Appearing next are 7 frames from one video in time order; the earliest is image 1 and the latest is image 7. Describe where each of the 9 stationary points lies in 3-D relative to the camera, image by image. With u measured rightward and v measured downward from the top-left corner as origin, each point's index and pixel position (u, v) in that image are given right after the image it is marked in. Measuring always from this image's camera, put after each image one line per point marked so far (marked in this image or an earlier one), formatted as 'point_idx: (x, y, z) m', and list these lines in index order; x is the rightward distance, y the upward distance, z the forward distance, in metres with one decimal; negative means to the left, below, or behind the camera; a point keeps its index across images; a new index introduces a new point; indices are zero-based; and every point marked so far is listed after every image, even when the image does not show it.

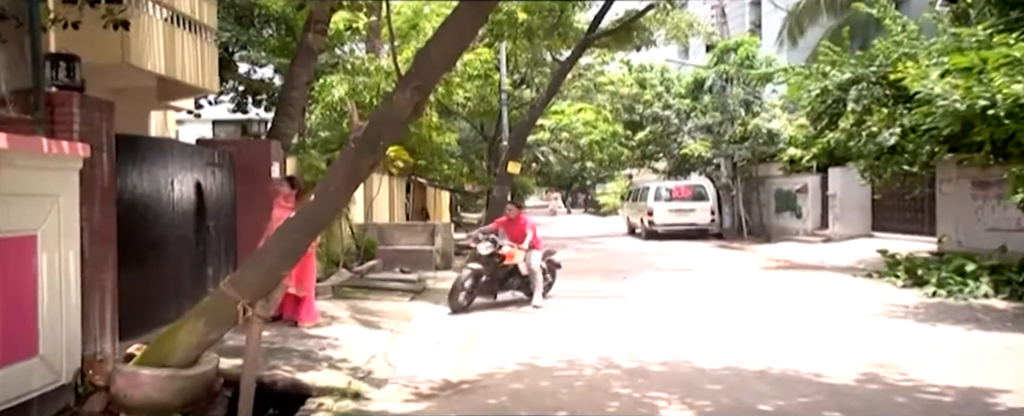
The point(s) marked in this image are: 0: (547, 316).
0: (+0.4, -1.3, +8.2) m
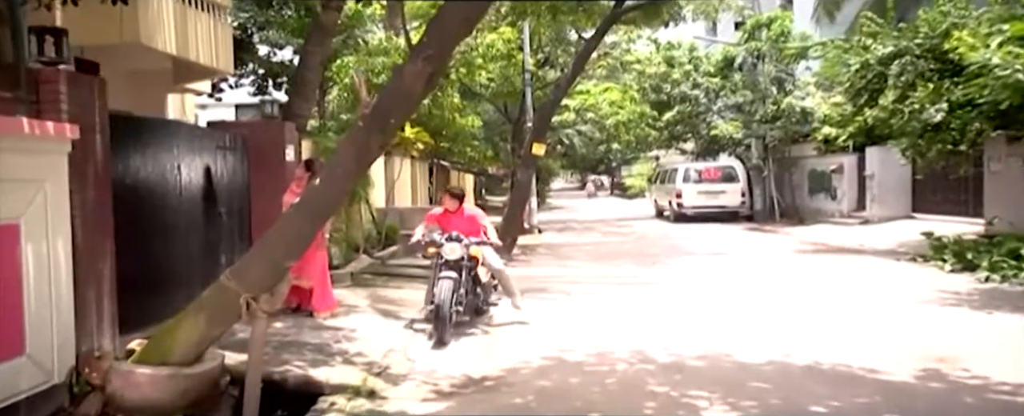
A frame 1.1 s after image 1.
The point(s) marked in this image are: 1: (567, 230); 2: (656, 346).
0: (+0.7, -1.1, +7.8) m
1: (+1.4, -0.6, +18.3) m
2: (+1.2, -1.1, +5.8) m
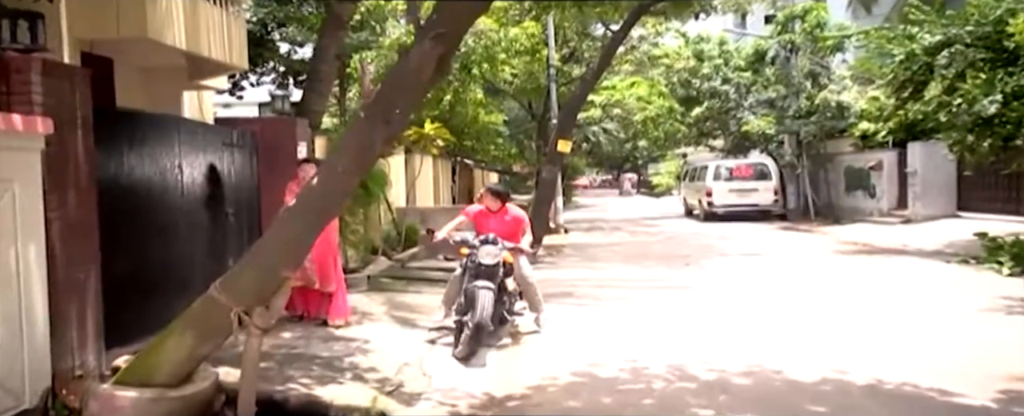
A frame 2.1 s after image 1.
0: (+0.9, -1.1, +7.3) m
1: (+2.0, -0.5, +17.8) m
2: (+1.4, -1.1, +5.3) m
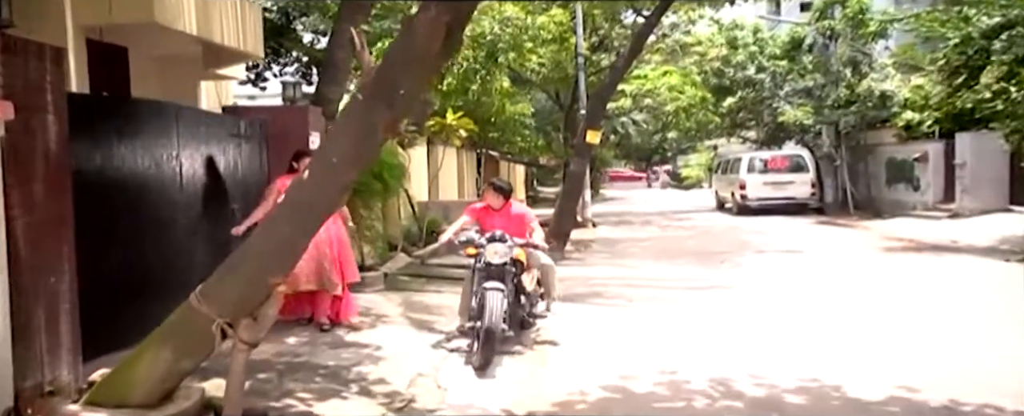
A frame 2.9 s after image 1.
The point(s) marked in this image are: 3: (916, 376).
0: (+1.2, -1.0, +6.8) m
1: (+2.7, -0.4, +17.2) m
2: (+1.5, -1.1, +4.8) m
3: (+2.6, -1.1, +4.6) m
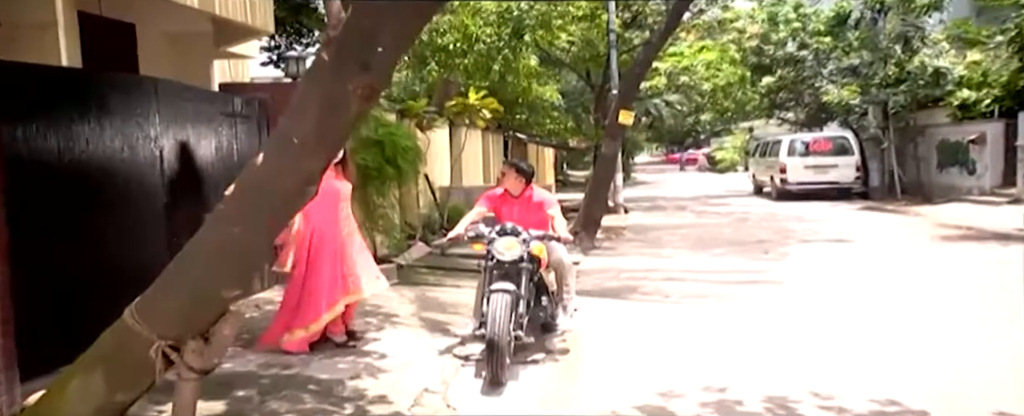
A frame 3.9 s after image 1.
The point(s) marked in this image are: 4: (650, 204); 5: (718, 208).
0: (+1.4, -0.9, +6.1) m
1: (+3.3, 0.0, +16.4) m
2: (+1.6, -1.0, +4.0) m
3: (+2.7, -1.0, +3.9) m
4: (+3.3, +0.1, +16.9) m
5: (+4.8, 0.0, +16.5) m
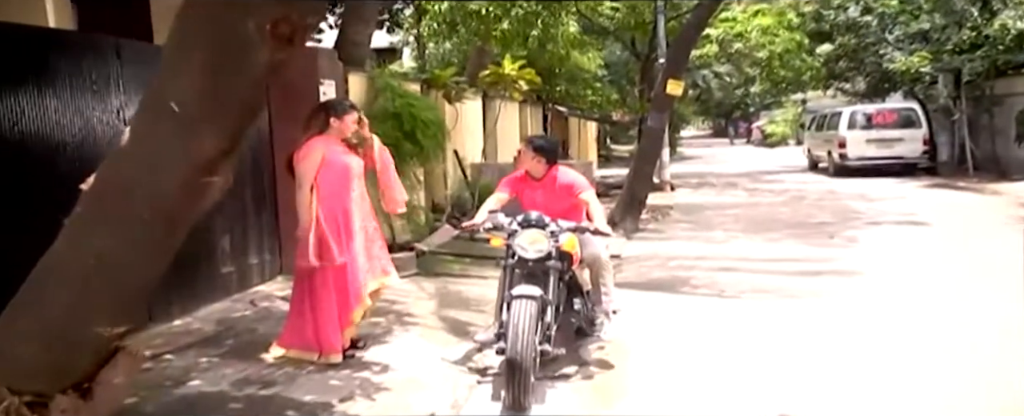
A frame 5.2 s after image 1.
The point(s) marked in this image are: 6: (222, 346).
0: (+1.6, -0.8, +5.2) m
1: (+4.2, +0.5, +15.4) m
2: (+1.8, -1.0, +3.2) m
3: (+2.8, -1.0, +2.9) m
4: (+4.1, +0.6, +15.8) m
5: (+5.6, +0.5, +15.4) m
6: (-1.6, -0.8, +4.0) m
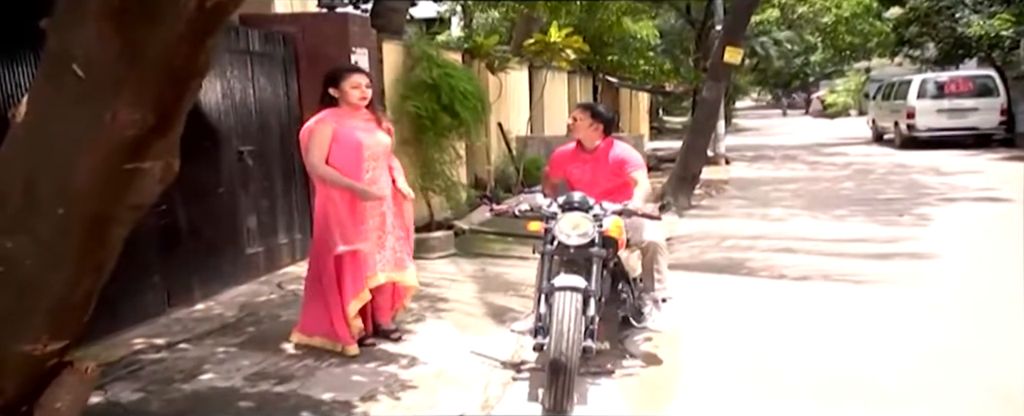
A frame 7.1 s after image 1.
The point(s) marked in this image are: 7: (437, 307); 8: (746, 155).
0: (+1.9, -0.7, +4.8) m
1: (+5.1, +1.0, +14.6) m
2: (+1.9, -0.9, +2.7) m
3: (+3.0, -0.9, +2.4) m
4: (+5.2, +1.1, +15.1) m
5: (+6.6, +1.0, +14.6) m
6: (-1.4, -0.7, +3.7) m
7: (-0.5, -0.6, +4.5) m
8: (+4.9, +1.1, +14.8) m
